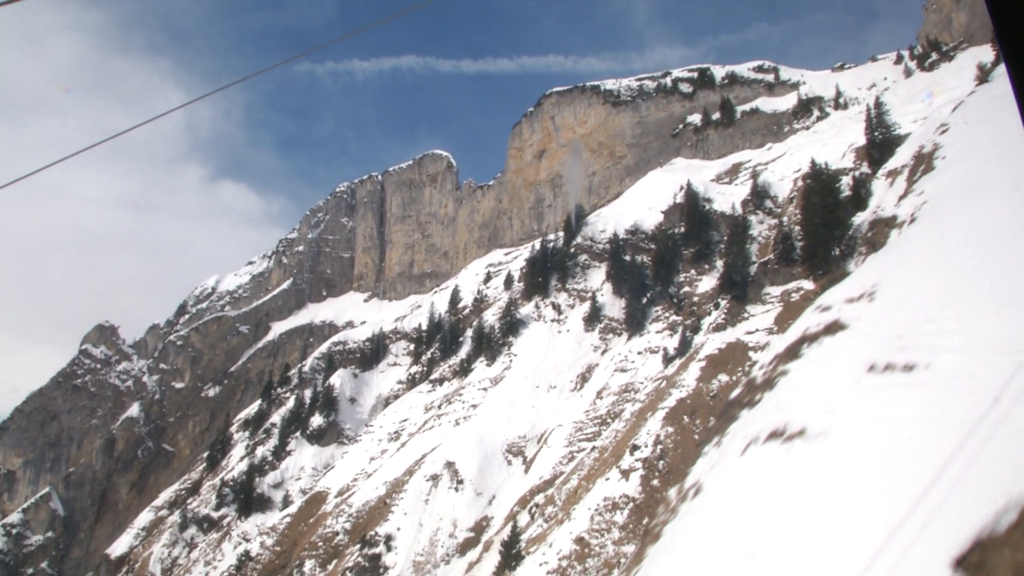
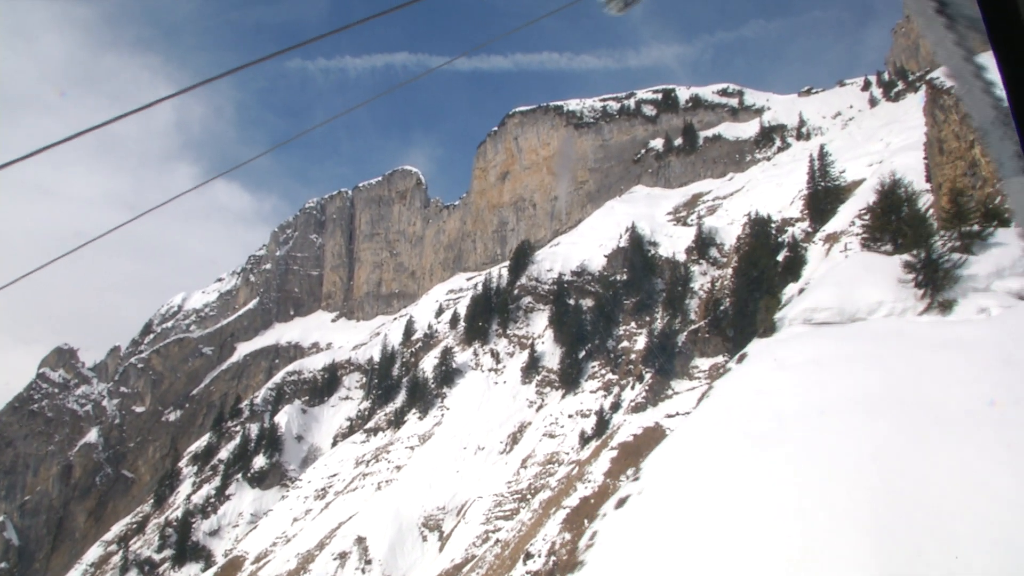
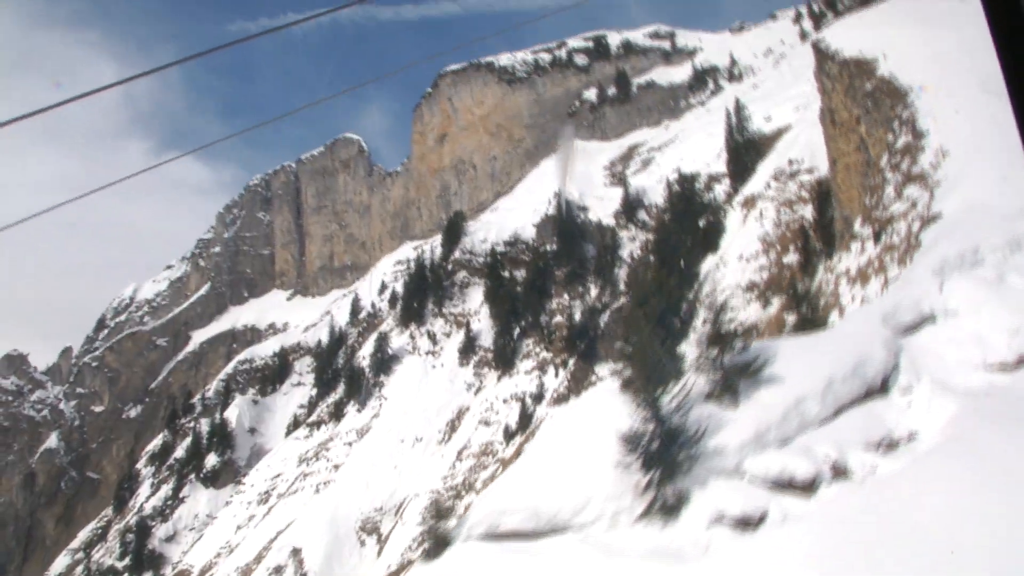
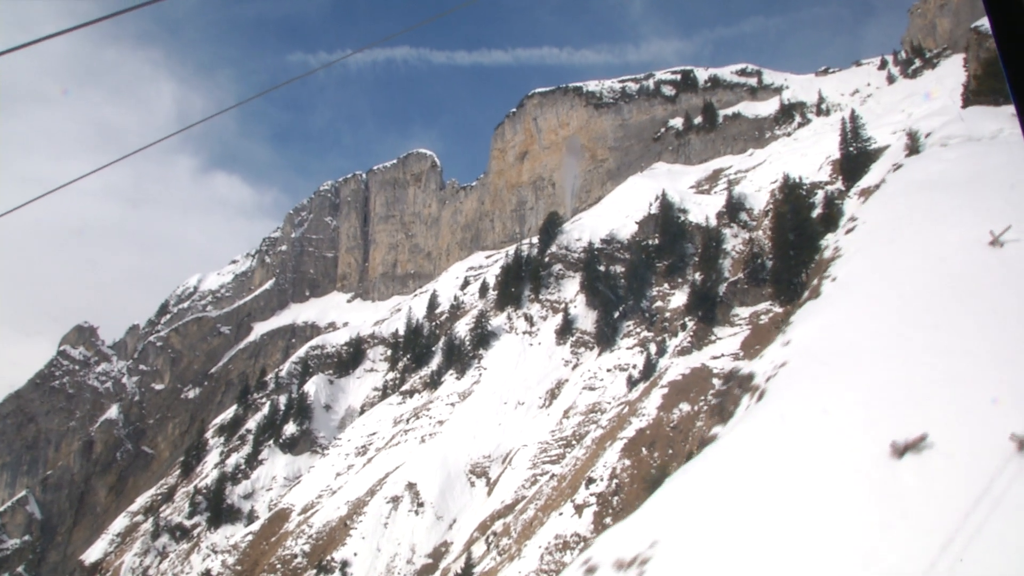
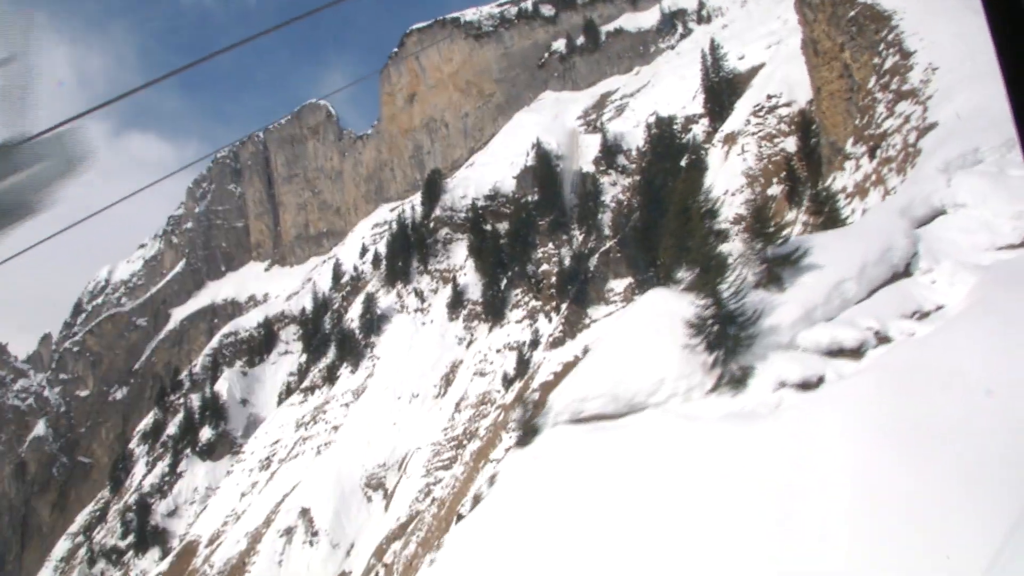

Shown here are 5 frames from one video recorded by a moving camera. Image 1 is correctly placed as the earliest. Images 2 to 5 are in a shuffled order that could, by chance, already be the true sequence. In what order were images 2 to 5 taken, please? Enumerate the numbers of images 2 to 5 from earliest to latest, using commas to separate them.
4, 2, 5, 3
